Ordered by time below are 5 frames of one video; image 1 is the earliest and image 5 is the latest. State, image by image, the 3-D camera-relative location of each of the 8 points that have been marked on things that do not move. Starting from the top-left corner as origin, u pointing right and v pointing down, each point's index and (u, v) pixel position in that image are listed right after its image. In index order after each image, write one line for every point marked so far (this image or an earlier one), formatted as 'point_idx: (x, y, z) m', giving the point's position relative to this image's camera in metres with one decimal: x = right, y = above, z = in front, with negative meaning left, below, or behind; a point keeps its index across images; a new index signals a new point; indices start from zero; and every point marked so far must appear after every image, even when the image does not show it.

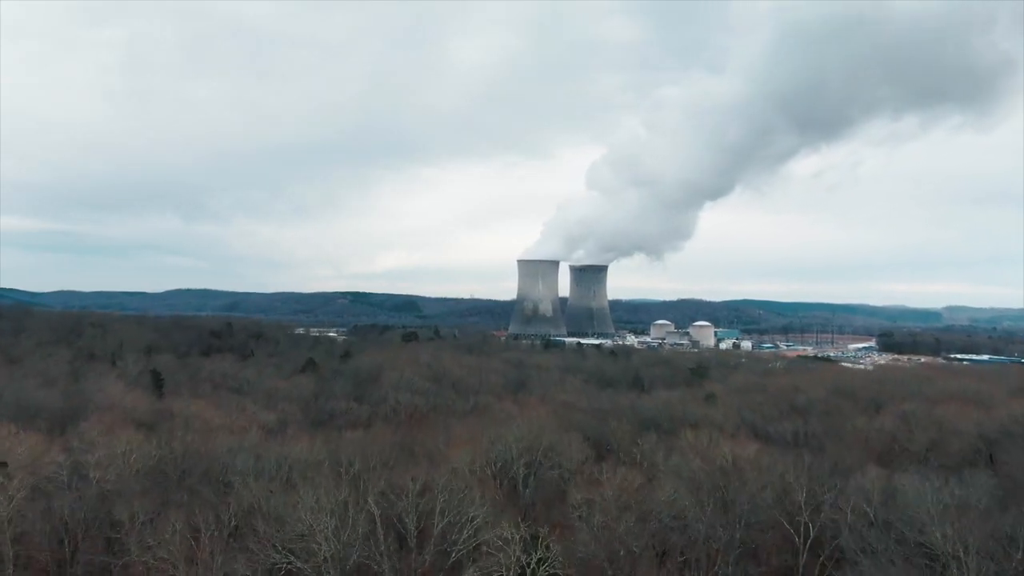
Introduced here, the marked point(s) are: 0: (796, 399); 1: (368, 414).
0: (+5.7, -2.3, +14.4) m
1: (-3.2, -2.8, +15.7) m
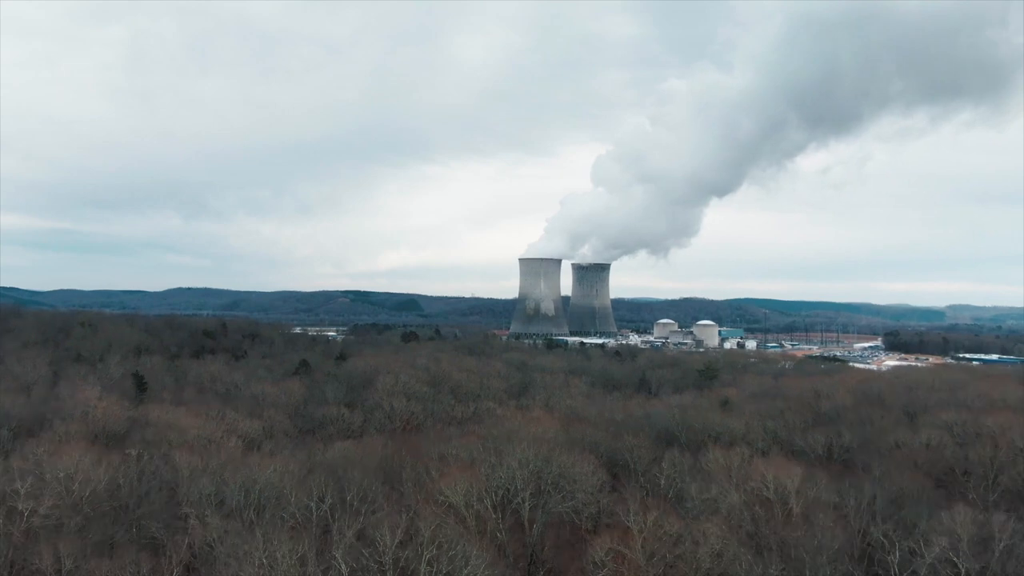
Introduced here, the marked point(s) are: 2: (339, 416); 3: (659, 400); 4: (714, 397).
0: (+5.8, -2.2, +13.4) m
1: (-3.1, -2.8, +14.6) m
2: (-3.5, -2.7, +14.7) m
3: (+3.8, -2.9, +18.2) m
4: (+5.0, -2.7, +17.6) m
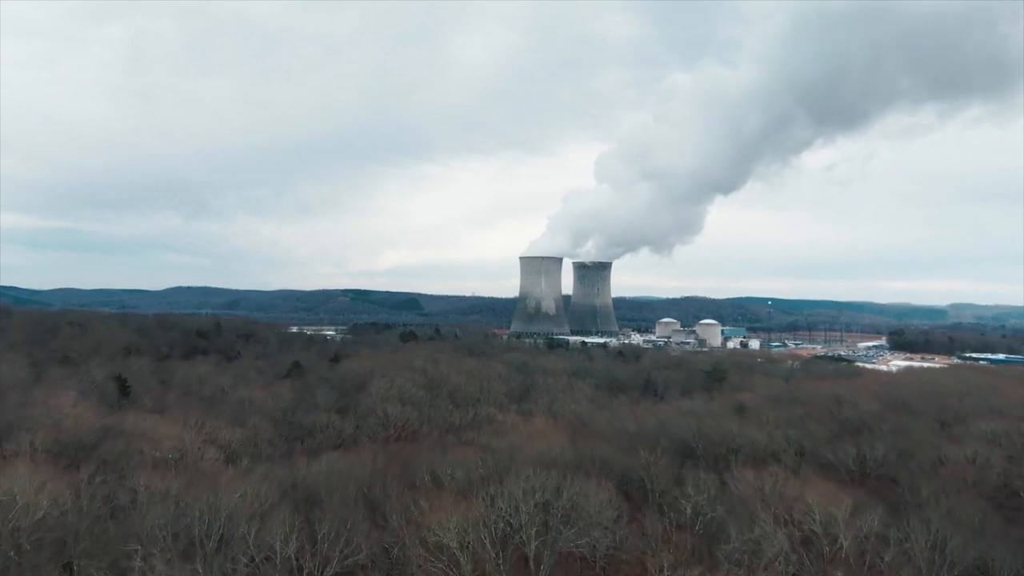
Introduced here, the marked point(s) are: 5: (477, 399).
0: (+5.8, -2.2, +12.4) m
1: (-3.1, -2.8, +13.7) m
2: (-3.5, -2.6, +13.8) m
3: (+3.8, -2.9, +17.3) m
4: (+5.0, -2.6, +16.7) m
5: (-0.9, -2.6, +17.0) m
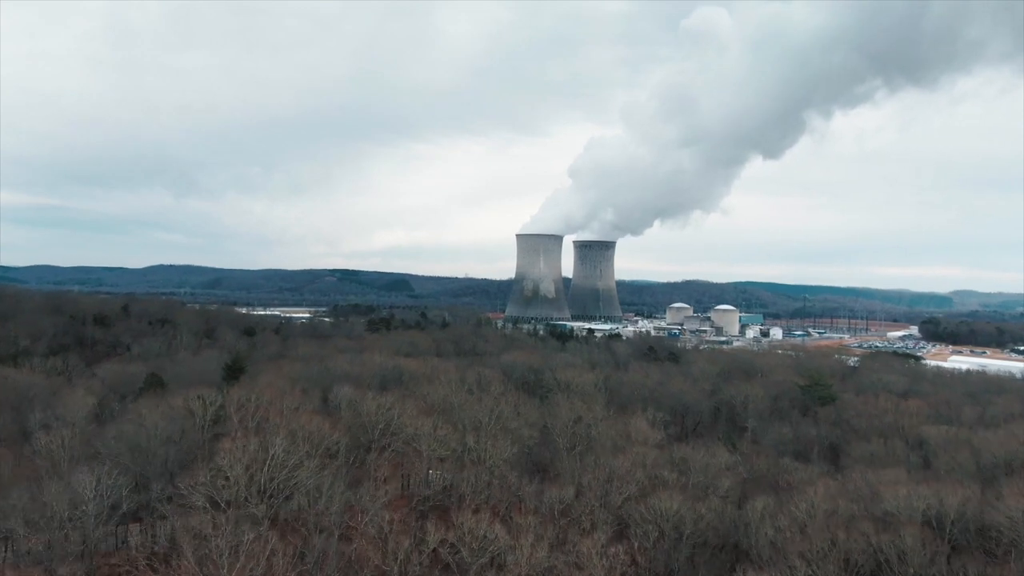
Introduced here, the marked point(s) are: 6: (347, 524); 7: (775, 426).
0: (+6.0, -1.9, +3.6) m
1: (-2.9, -2.3, +4.8) m
2: (-3.3, -2.2, +4.8) m
3: (+4.0, -2.4, +8.4) m
4: (+5.1, -2.2, +7.8) m
5: (-0.7, -2.2, +8.1) m
6: (-1.6, -2.2, +6.8) m
7: (+5.5, -2.8, +14.7) m
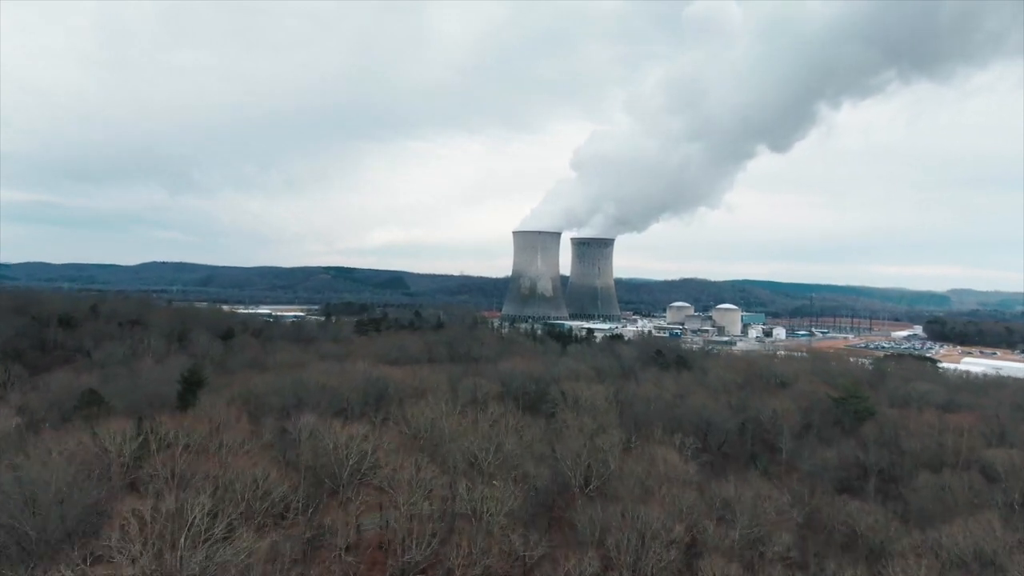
0: (+6.1, -2.0, +1.6) m
1: (-2.8, -2.4, +2.8) m
2: (-3.2, -2.3, +2.9) m
3: (+4.0, -2.5, +6.5) m
4: (+5.2, -2.3, +5.9) m
5: (-0.7, -2.2, +6.1) m
6: (-1.5, -2.3, +4.8) m
7: (+5.5, -2.8, +12.7) m
